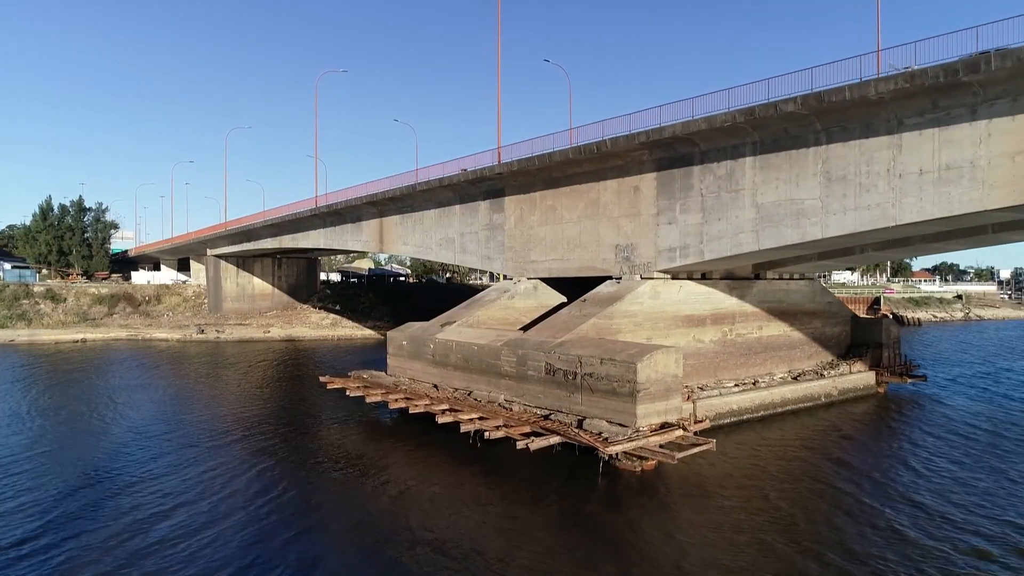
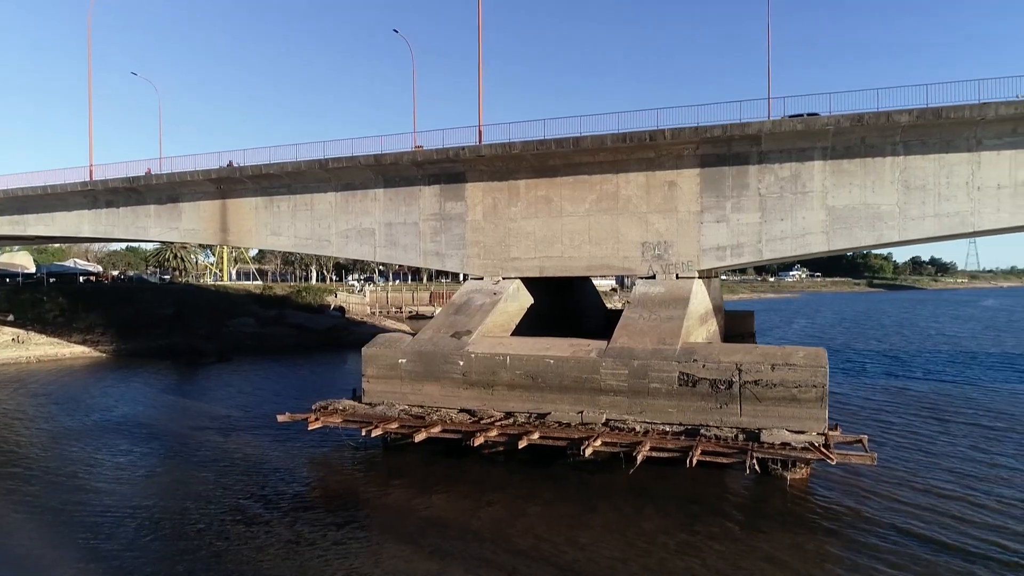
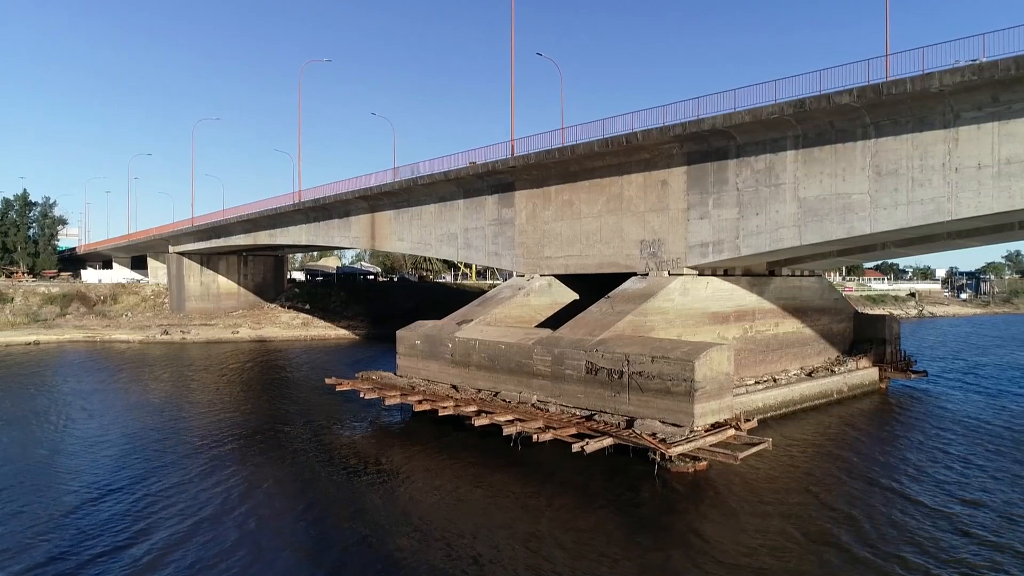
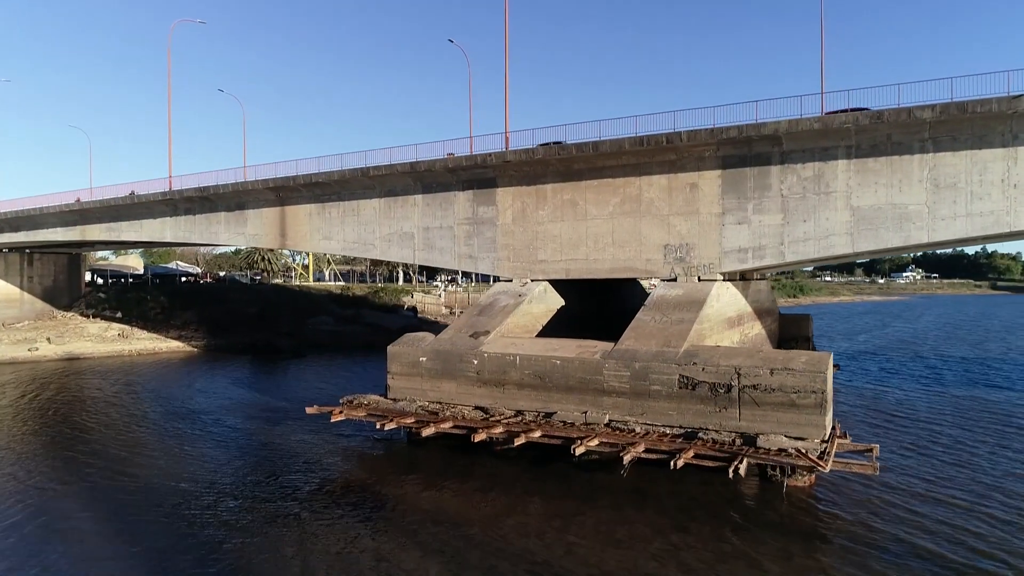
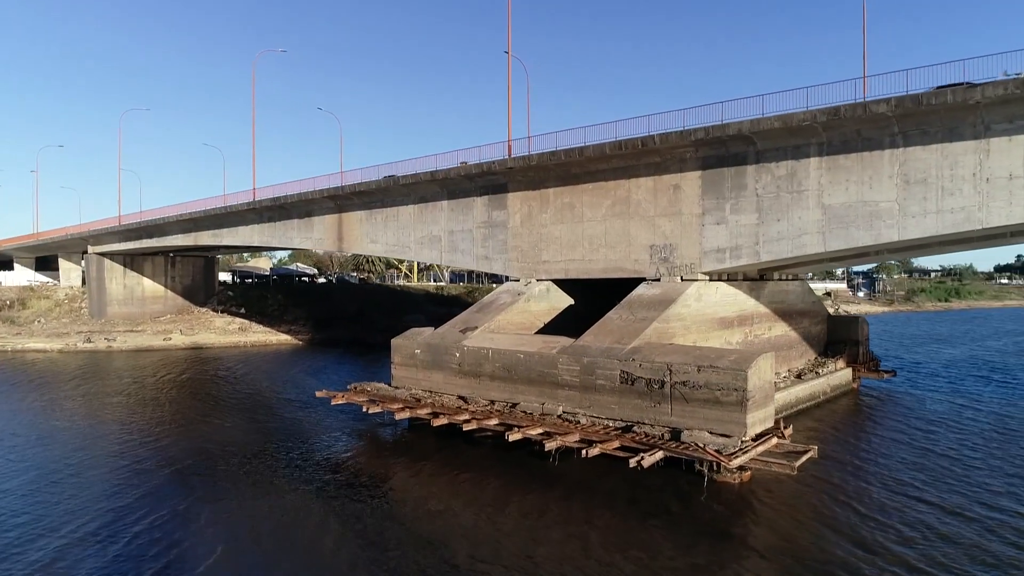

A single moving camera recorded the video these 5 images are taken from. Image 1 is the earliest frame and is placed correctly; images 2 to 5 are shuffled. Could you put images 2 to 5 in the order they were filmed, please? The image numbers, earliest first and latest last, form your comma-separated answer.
3, 5, 4, 2
